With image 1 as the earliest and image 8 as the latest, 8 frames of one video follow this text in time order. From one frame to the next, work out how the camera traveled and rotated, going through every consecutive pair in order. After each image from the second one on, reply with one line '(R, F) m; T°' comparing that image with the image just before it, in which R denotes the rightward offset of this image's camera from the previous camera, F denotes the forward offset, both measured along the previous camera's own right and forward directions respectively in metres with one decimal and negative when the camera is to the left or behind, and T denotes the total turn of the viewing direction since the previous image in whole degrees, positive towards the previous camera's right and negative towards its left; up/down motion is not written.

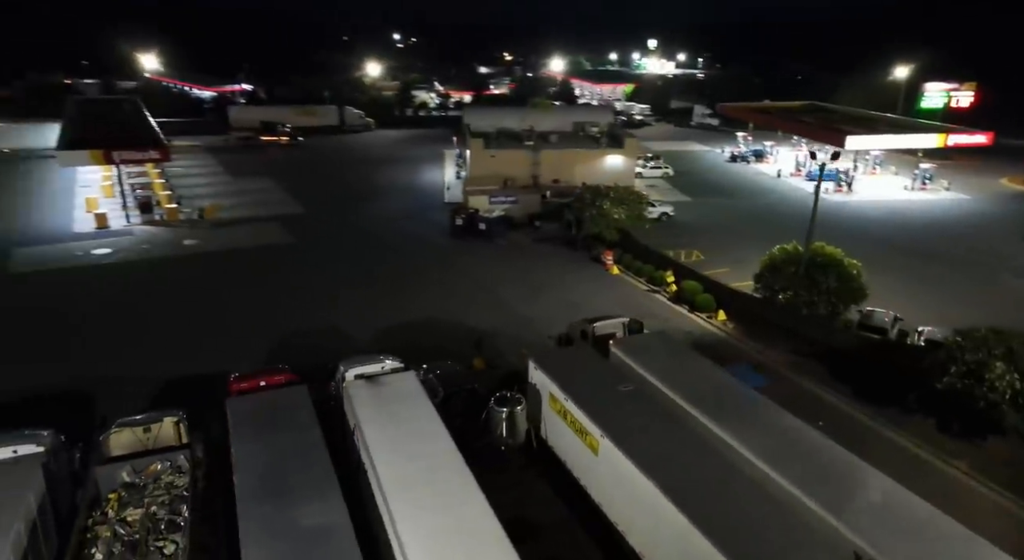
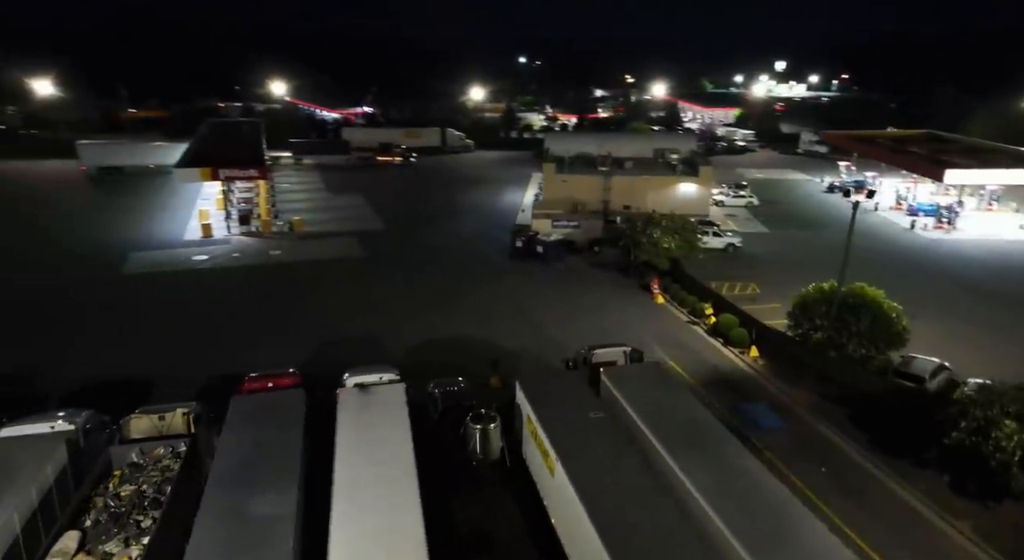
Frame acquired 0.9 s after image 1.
(+2.2, -0.5) m; -9°
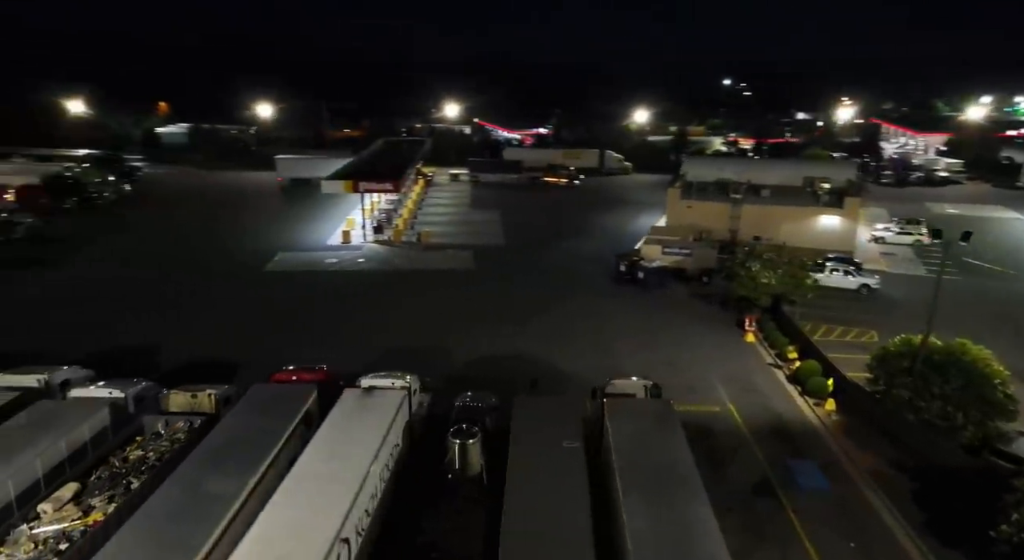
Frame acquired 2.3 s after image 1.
(+3.2, +0.3) m; -15°
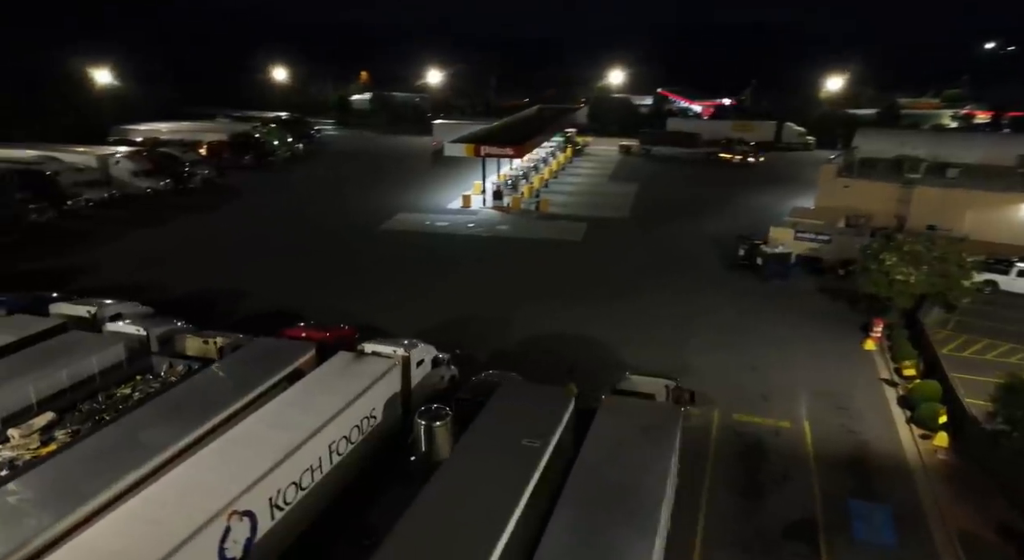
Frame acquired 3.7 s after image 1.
(+3.1, +1.8) m; -15°
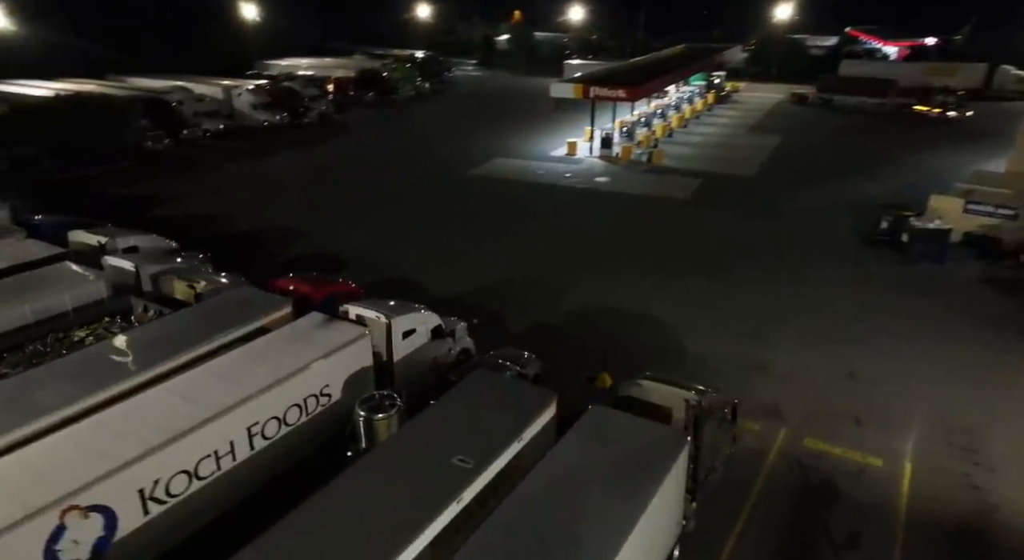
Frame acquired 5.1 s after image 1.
(+2.3, +2.8) m; -13°
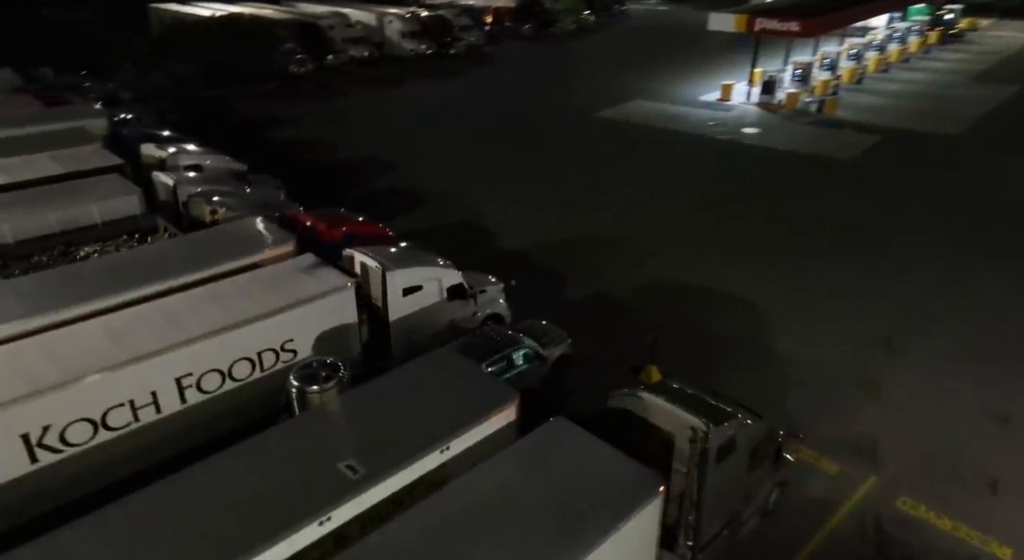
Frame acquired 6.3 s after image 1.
(+2.2, +2.3) m; -15°
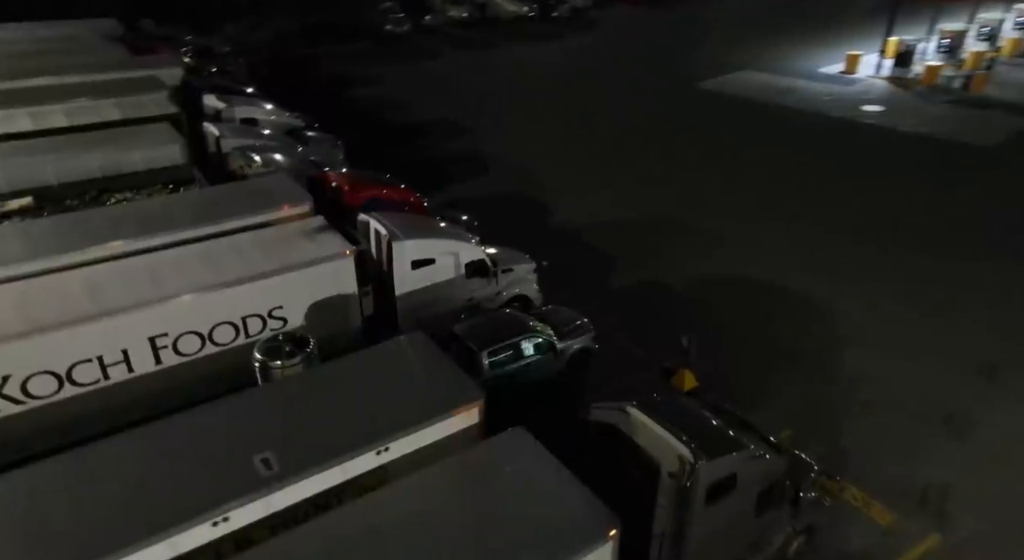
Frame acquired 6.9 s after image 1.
(+1.3, +1.1) m; -10°
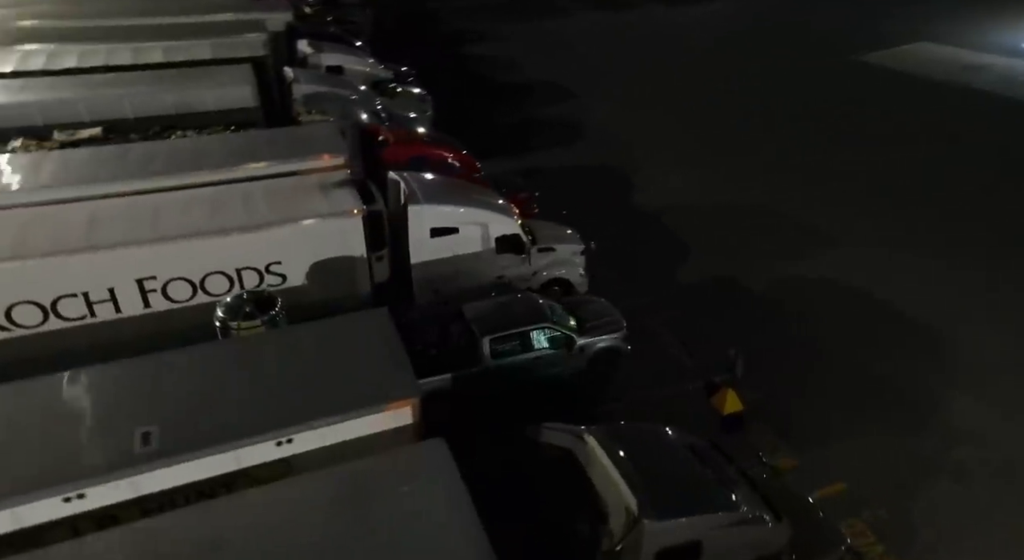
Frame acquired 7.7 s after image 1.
(+1.5, +1.2) m; -12°
